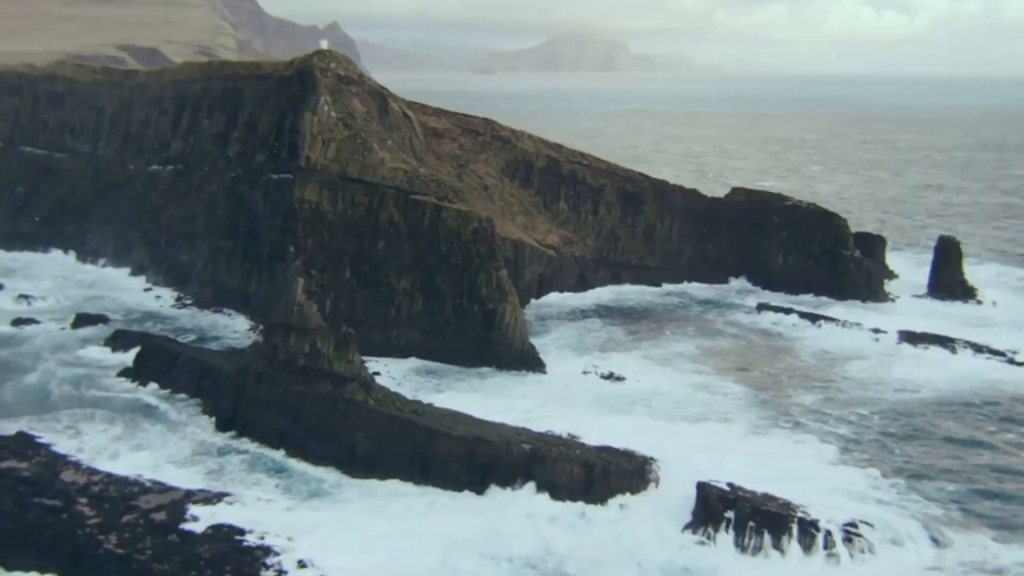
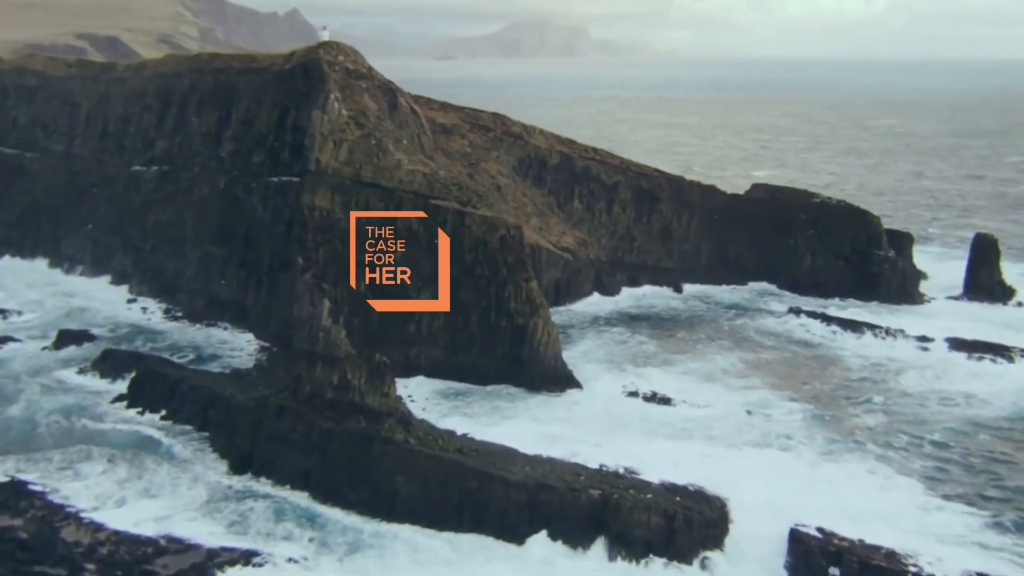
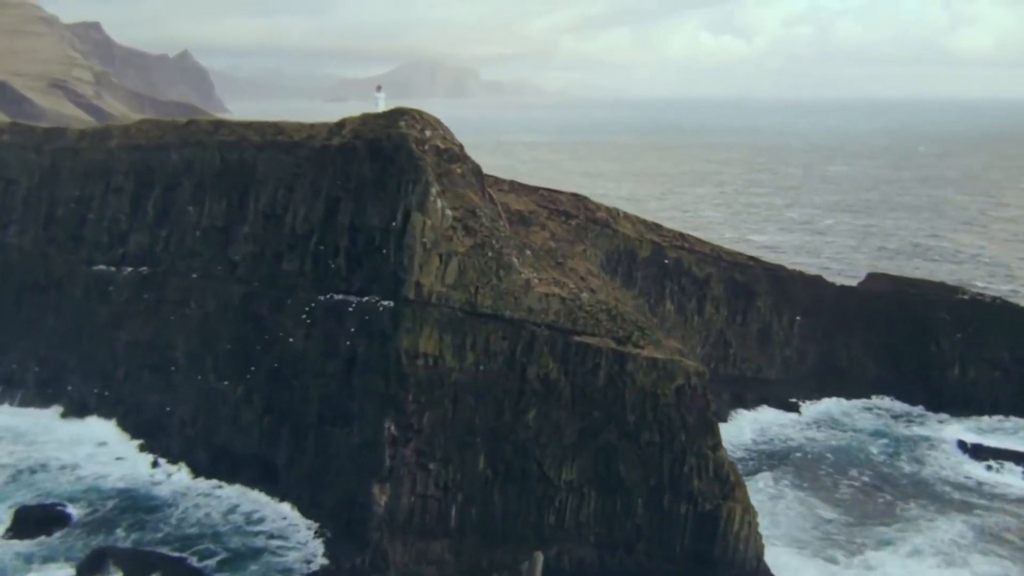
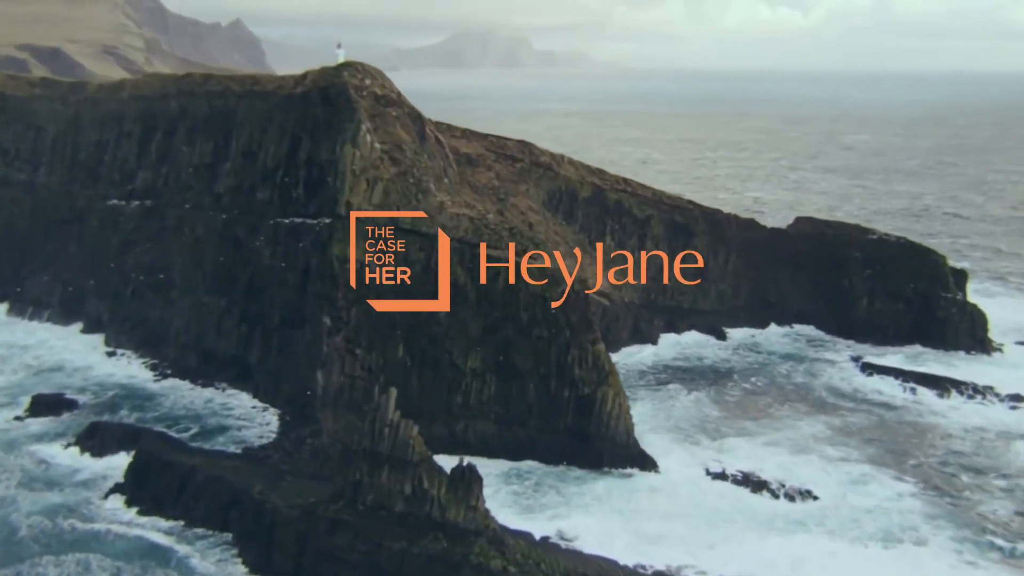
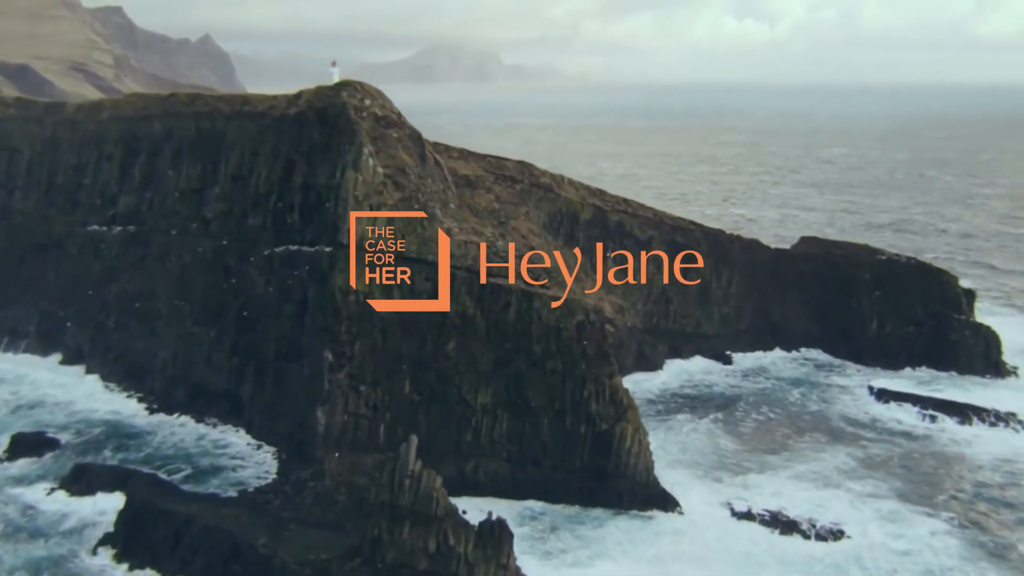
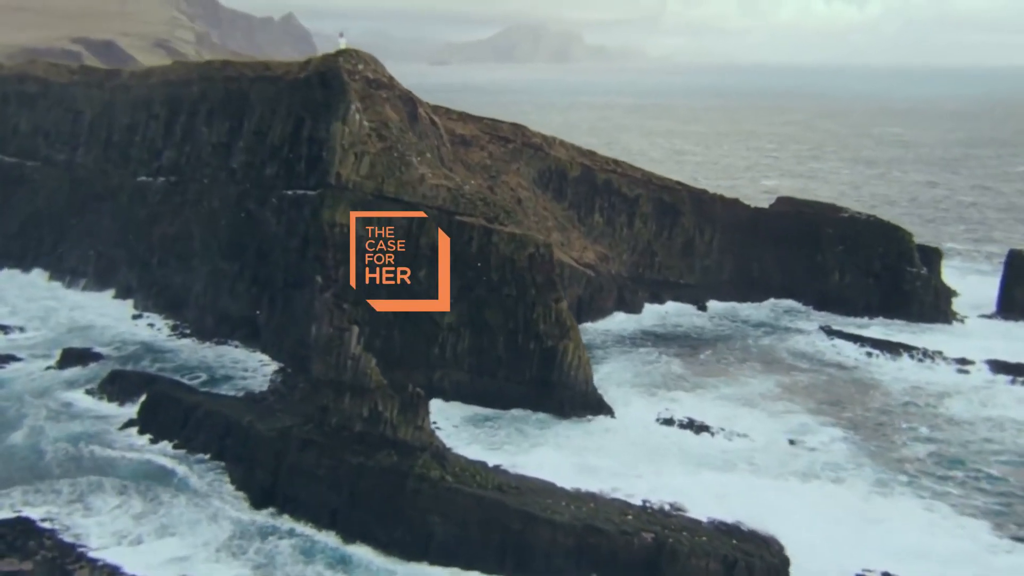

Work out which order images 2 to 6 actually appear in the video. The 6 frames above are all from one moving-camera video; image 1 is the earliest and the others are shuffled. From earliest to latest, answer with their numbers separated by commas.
2, 6, 4, 5, 3
